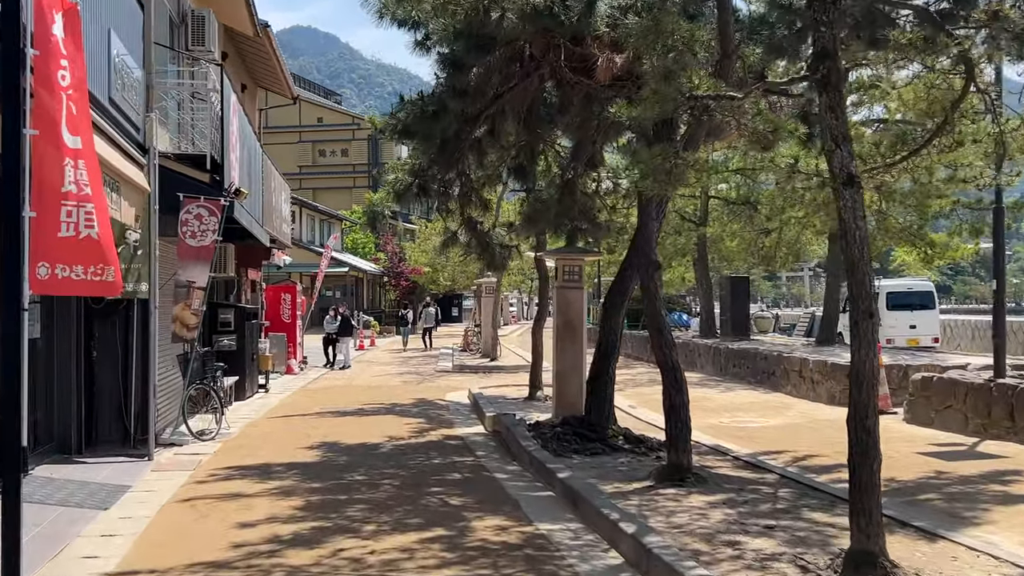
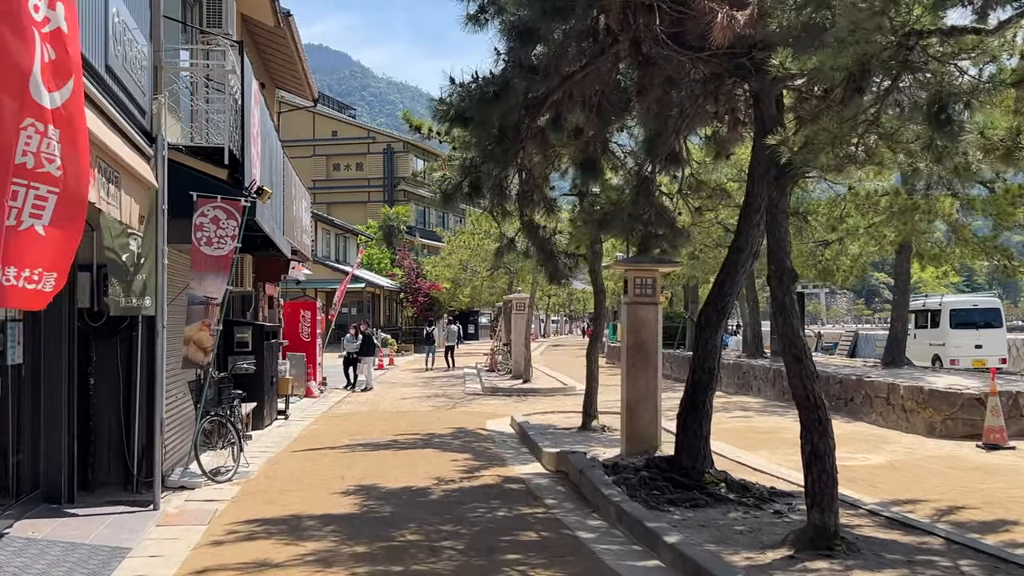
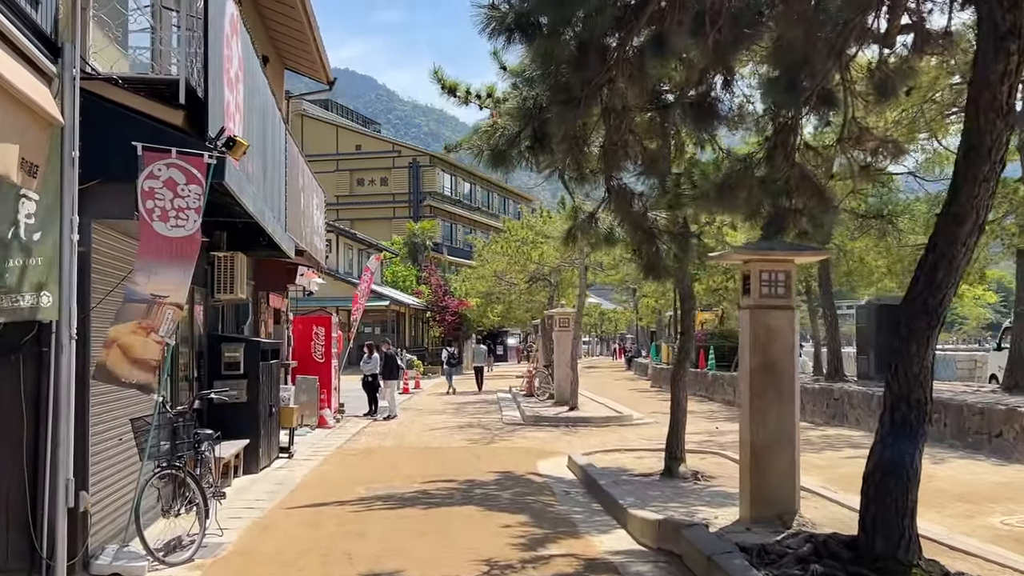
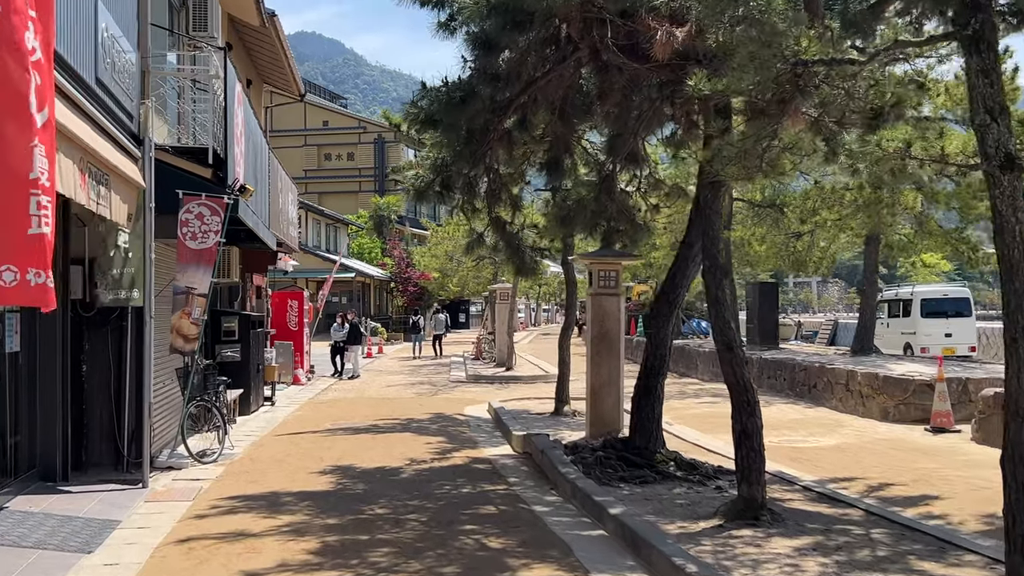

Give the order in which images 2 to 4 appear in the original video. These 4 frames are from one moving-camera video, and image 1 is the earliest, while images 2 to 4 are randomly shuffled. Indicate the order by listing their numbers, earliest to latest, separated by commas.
4, 2, 3
